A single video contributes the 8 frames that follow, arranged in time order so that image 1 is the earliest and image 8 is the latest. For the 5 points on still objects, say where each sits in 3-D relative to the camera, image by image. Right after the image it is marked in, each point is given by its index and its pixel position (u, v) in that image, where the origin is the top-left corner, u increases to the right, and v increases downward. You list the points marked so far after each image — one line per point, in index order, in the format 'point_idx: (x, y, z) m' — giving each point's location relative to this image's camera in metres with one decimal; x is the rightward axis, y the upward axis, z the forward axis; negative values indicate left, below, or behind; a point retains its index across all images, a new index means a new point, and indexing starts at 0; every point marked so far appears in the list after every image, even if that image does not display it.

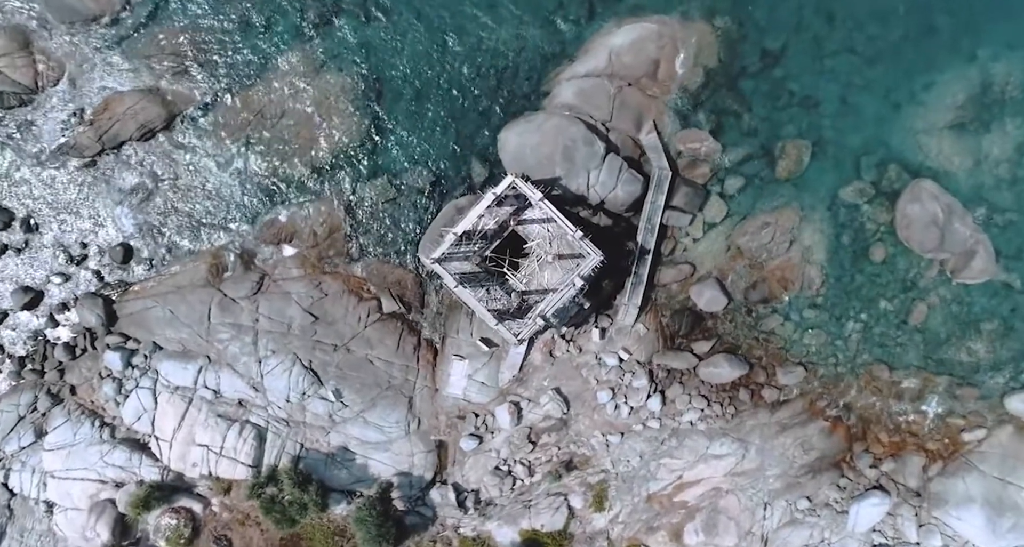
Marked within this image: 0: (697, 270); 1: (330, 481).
0: (+3.8, +0.1, +18.0) m
1: (-3.6, -4.1, +17.3) m
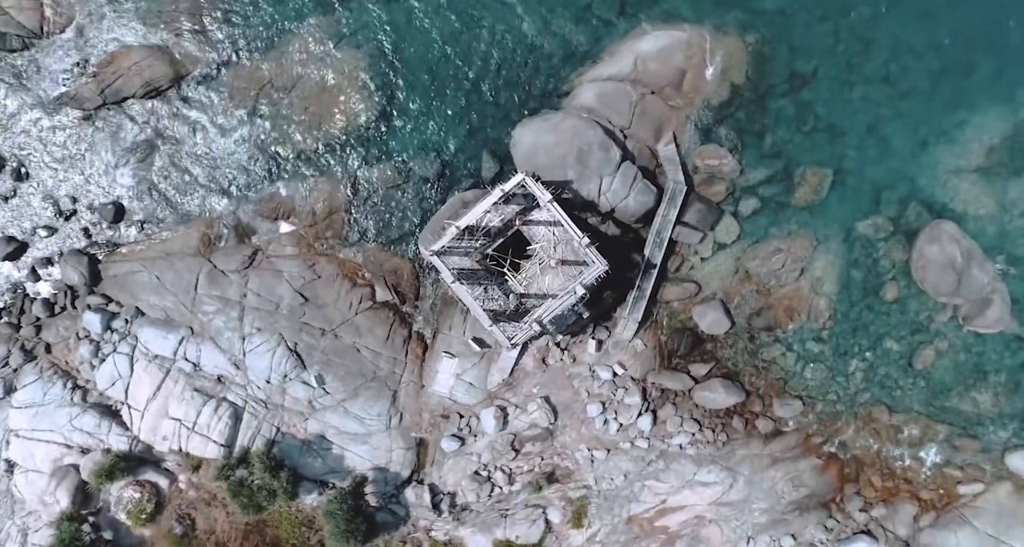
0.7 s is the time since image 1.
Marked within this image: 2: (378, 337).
0: (+3.8, -0.3, +17.5) m
1: (-4.0, -3.7, +16.8) m
2: (-2.6, -1.2, +17.0) m
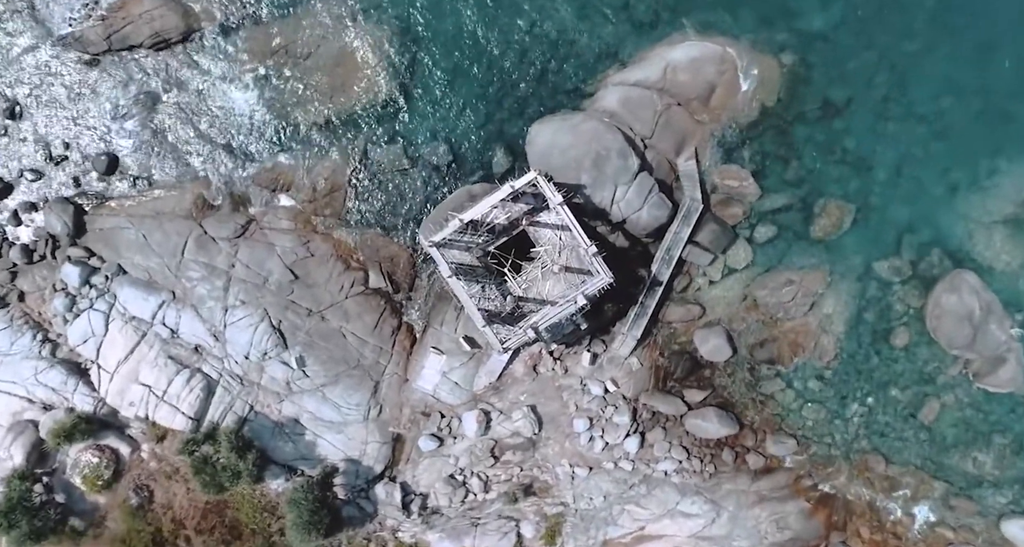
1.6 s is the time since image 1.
0: (+3.7, -0.8, +16.8) m
1: (-4.4, -3.3, +16.1) m
2: (-2.7, -0.9, +16.4) m
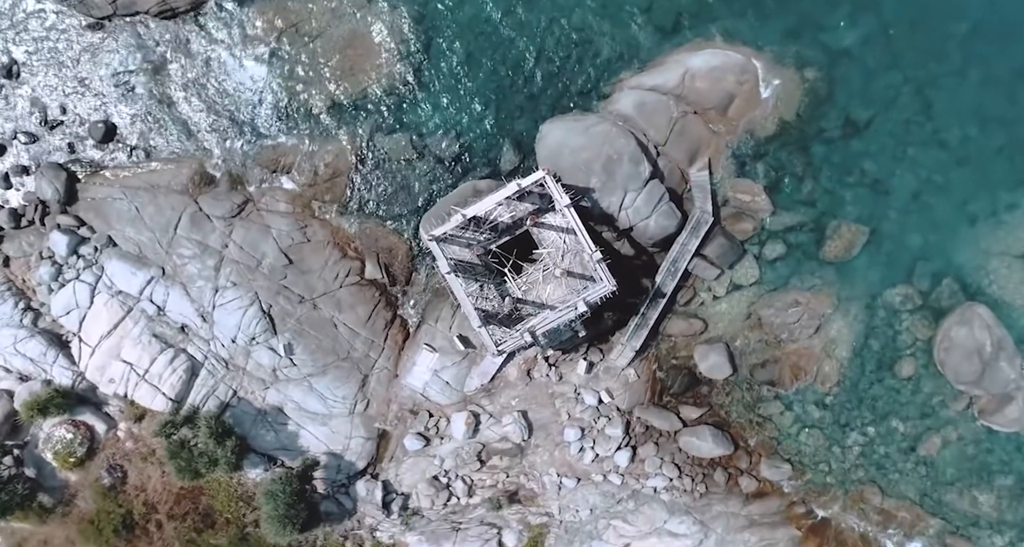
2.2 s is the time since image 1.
0: (+3.6, -1.0, +16.3) m
1: (-4.6, -3.0, +15.6) m
2: (-2.8, -0.8, +15.9) m
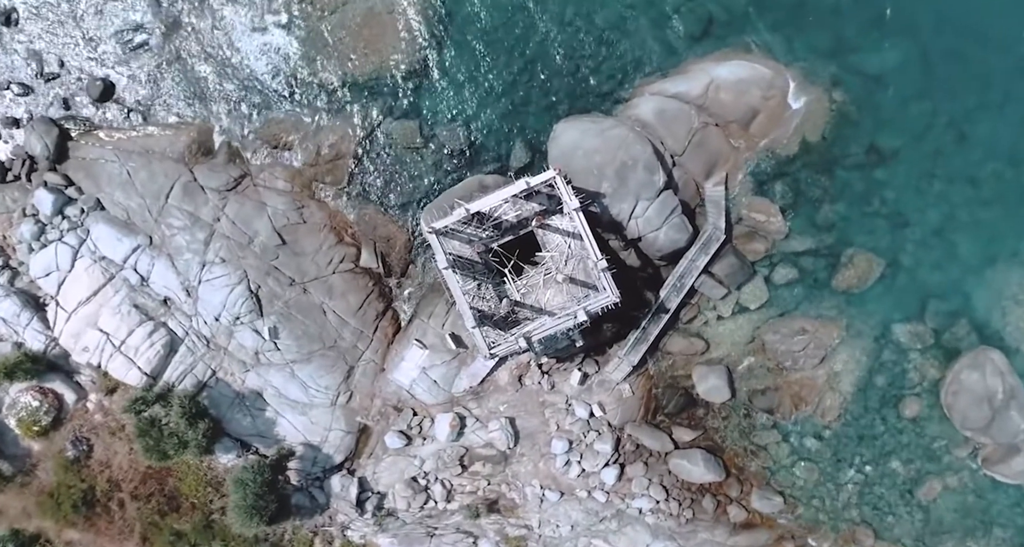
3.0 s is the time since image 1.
0: (+3.5, -1.4, +15.7) m
1: (-4.9, -2.6, +15.0) m
2: (-2.8, -0.5, +15.3) m
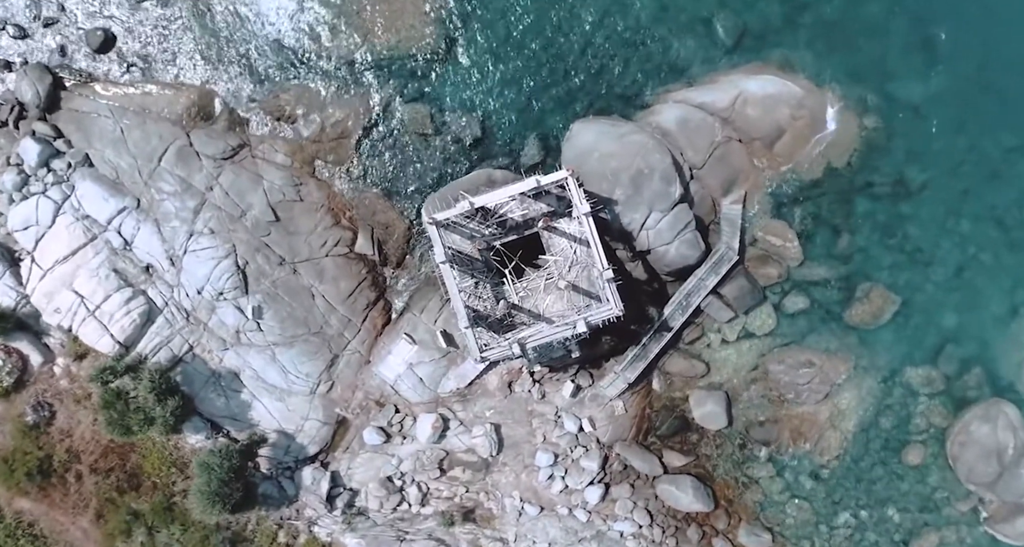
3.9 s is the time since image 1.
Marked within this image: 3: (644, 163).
0: (+3.4, -1.7, +15.0) m
1: (-5.1, -2.1, +14.3) m
2: (-2.9, -0.3, +14.6) m
3: (+2.1, +1.8, +14.1) m
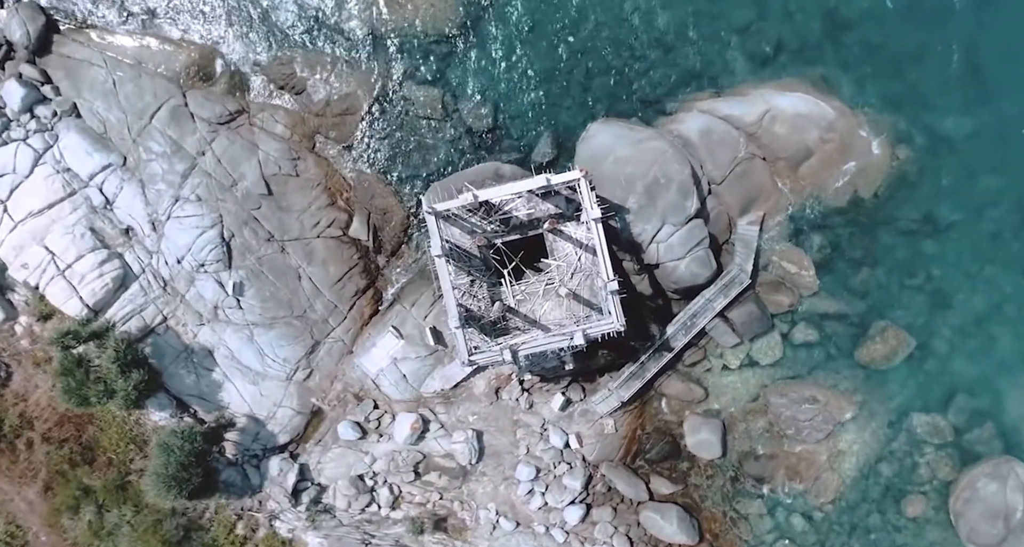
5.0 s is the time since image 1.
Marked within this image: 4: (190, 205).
0: (+3.2, -2.1, +14.3) m
1: (-5.3, -1.6, +13.5) m
2: (-2.9, 0.0, +13.8) m
3: (+2.3, +1.5, +13.3) m
4: (-4.9, +1.1, +13.5) m
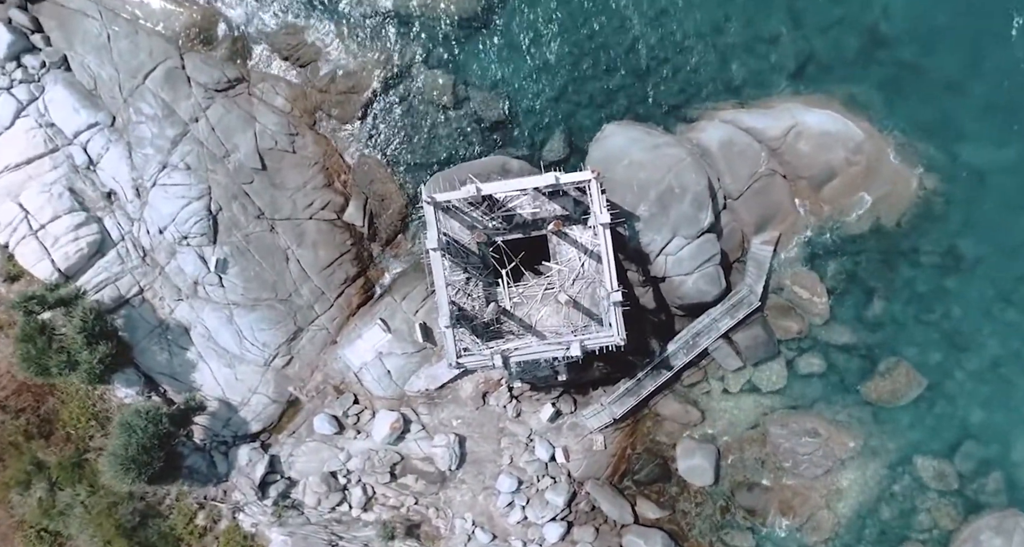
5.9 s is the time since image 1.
0: (+3.0, -2.3, +13.6) m
1: (-5.4, -1.2, +12.8) m
2: (-2.9, +0.2, +13.1) m
3: (+2.4, +1.3, +12.6) m
4: (-4.8, +1.5, +12.8) m
